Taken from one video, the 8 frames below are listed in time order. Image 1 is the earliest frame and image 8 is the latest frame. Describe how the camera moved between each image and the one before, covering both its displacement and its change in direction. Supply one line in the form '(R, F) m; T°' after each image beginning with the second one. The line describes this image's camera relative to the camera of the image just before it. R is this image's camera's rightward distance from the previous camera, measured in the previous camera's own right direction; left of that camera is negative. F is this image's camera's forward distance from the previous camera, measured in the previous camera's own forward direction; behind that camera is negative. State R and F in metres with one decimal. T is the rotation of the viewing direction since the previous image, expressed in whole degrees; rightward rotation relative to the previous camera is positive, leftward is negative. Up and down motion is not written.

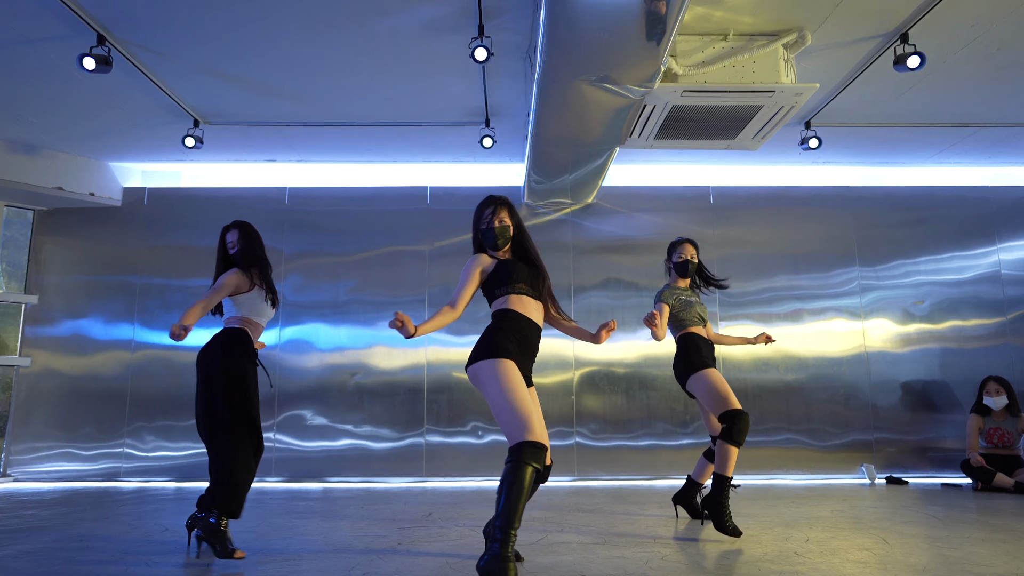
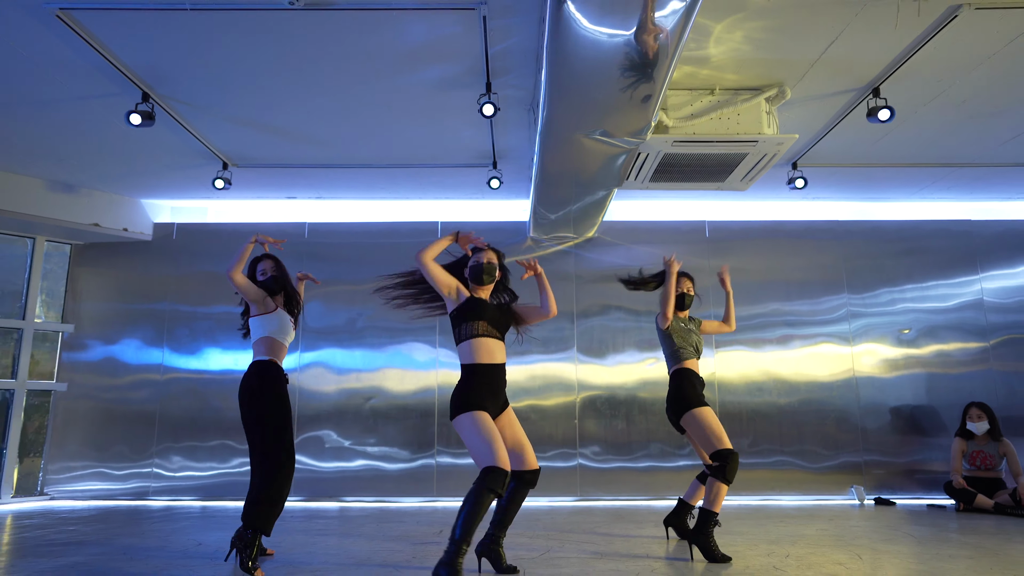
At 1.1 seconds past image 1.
(0.0, -0.4) m; -1°
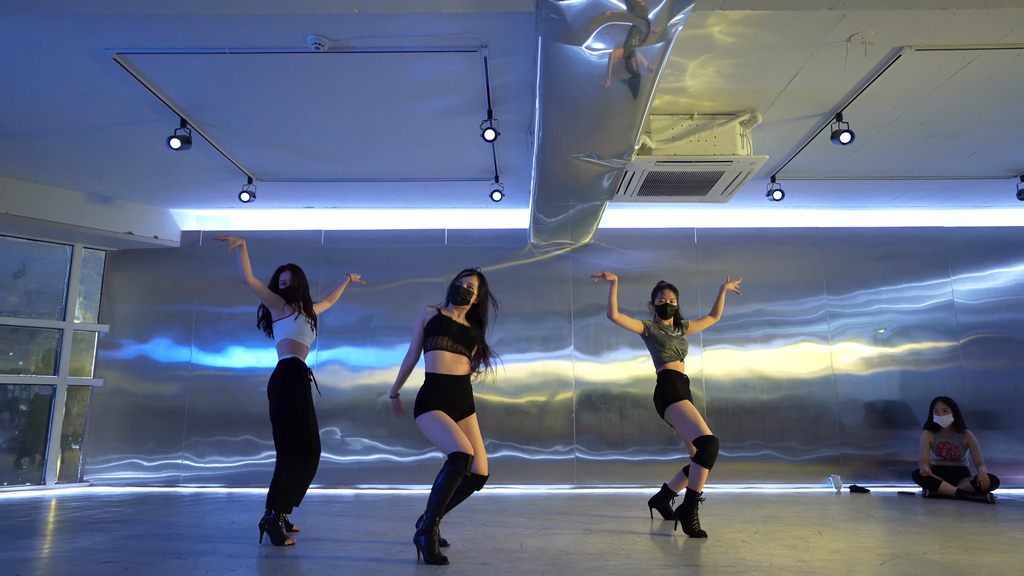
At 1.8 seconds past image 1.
(+0.1, -0.5) m; -1°
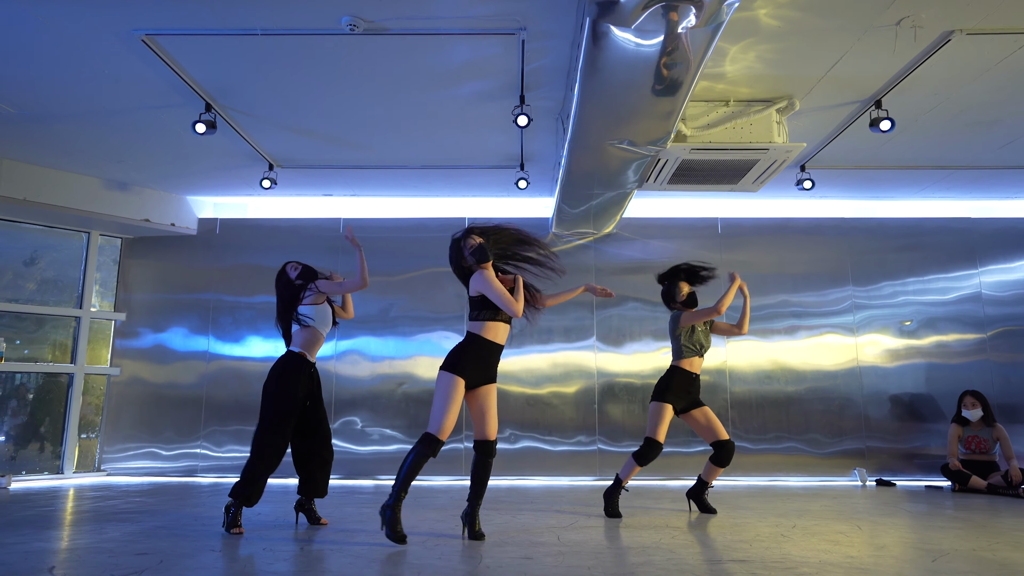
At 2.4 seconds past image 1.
(-0.2, +0.1) m; 0°
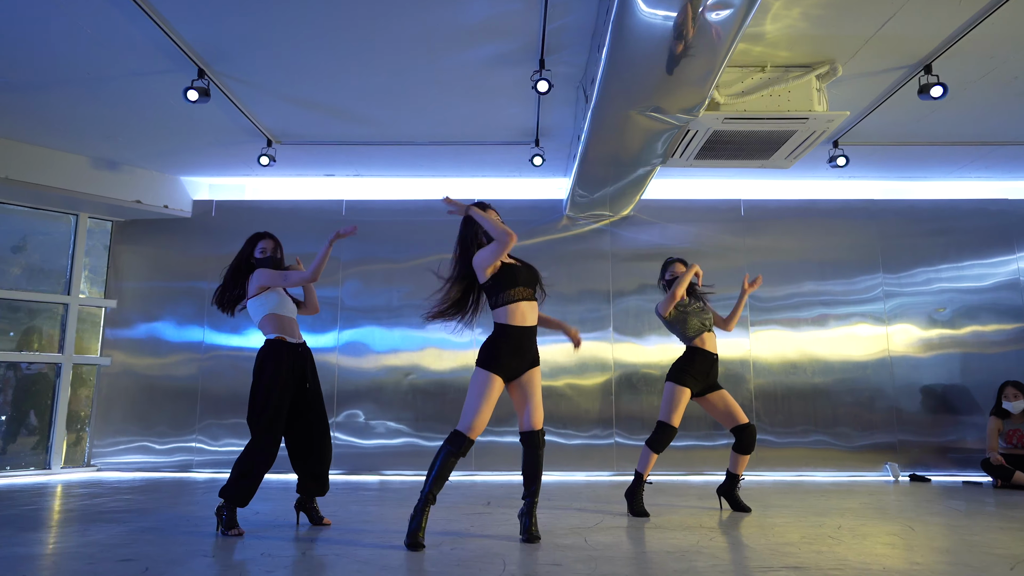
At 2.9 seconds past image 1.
(-0.1, +0.4) m; 0°
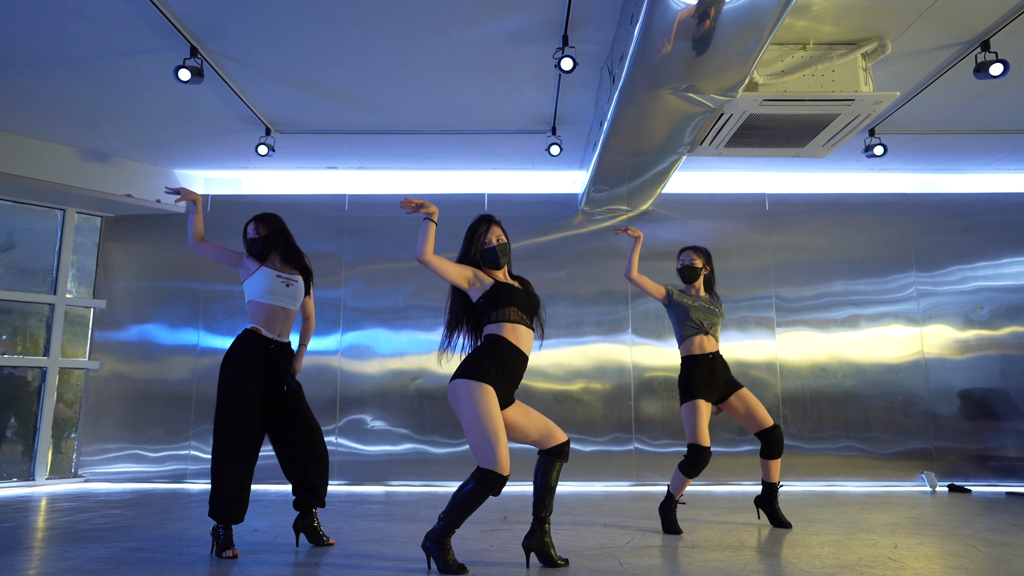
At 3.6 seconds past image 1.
(-0.1, +0.4) m; 0°
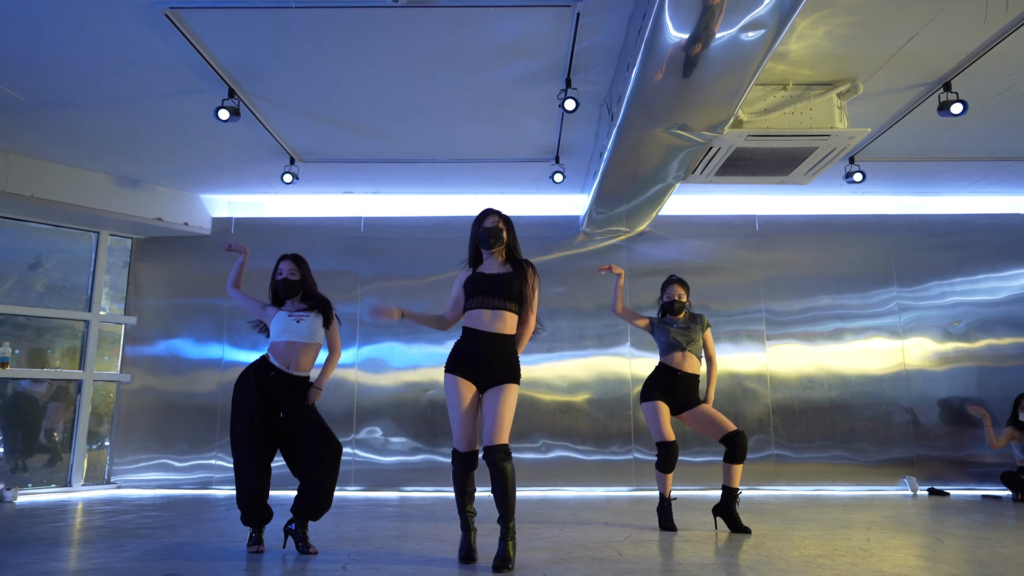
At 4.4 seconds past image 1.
(-0.1, -0.4) m; 0°
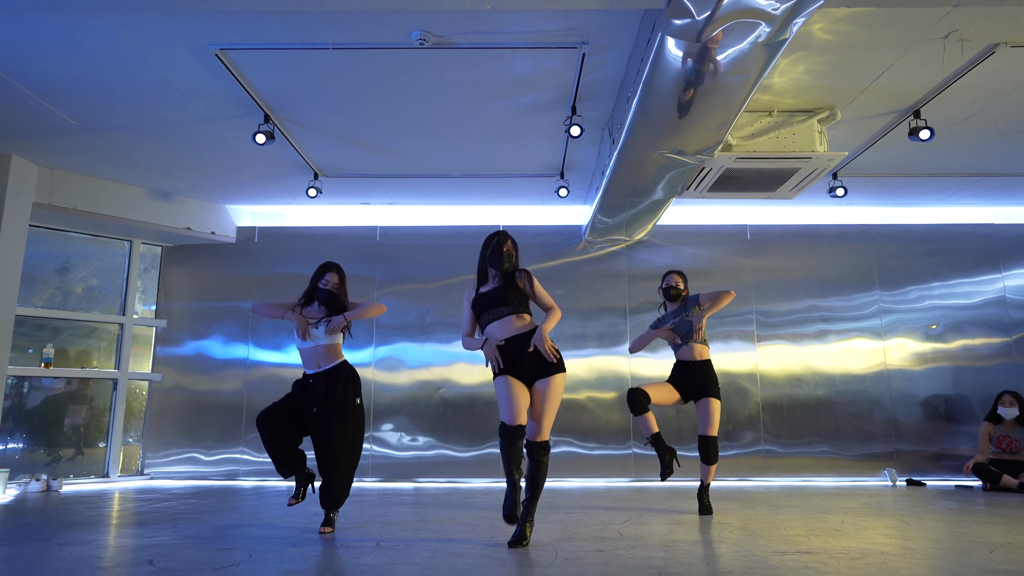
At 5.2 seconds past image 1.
(-0.1, -0.5) m; 0°
